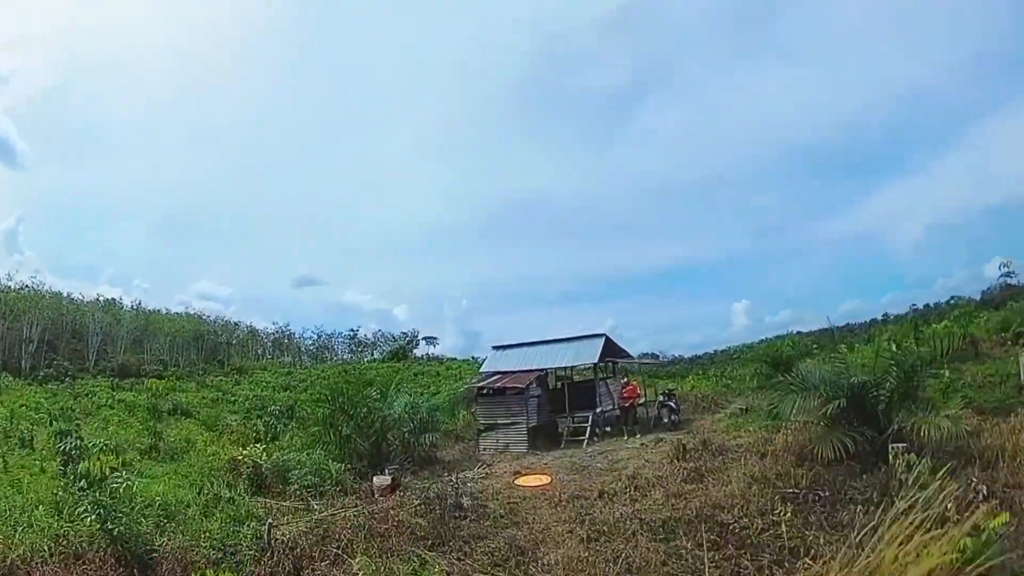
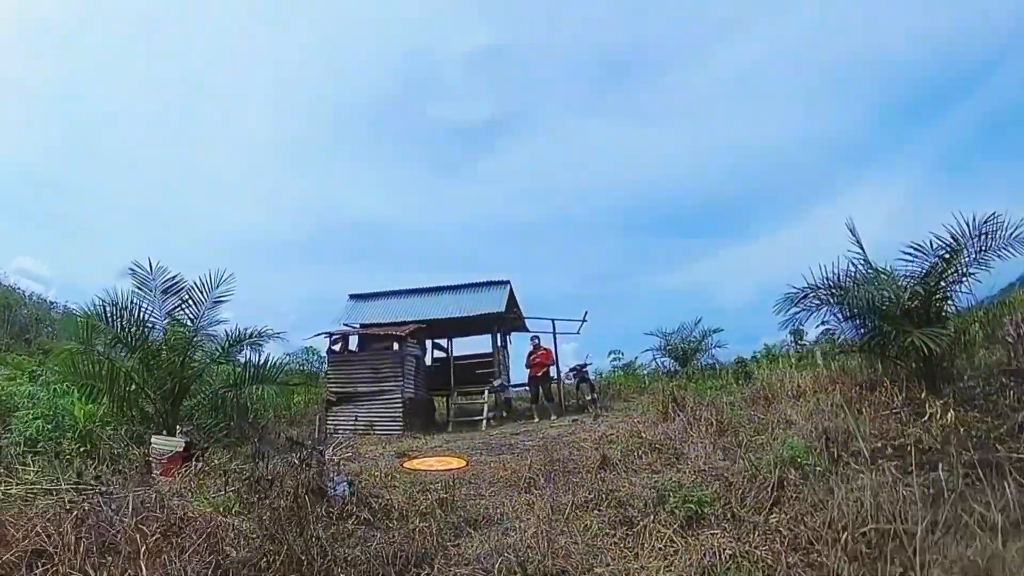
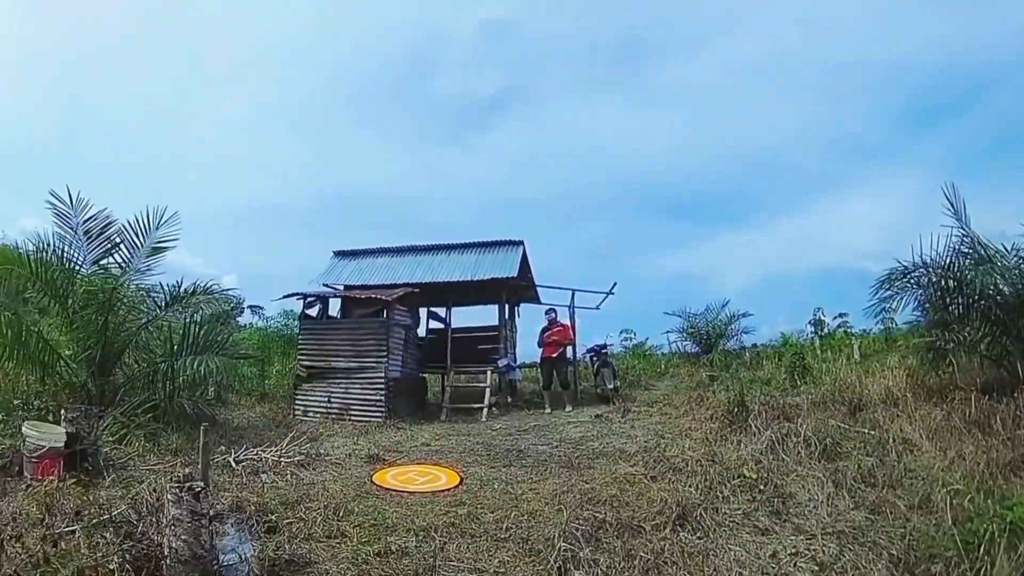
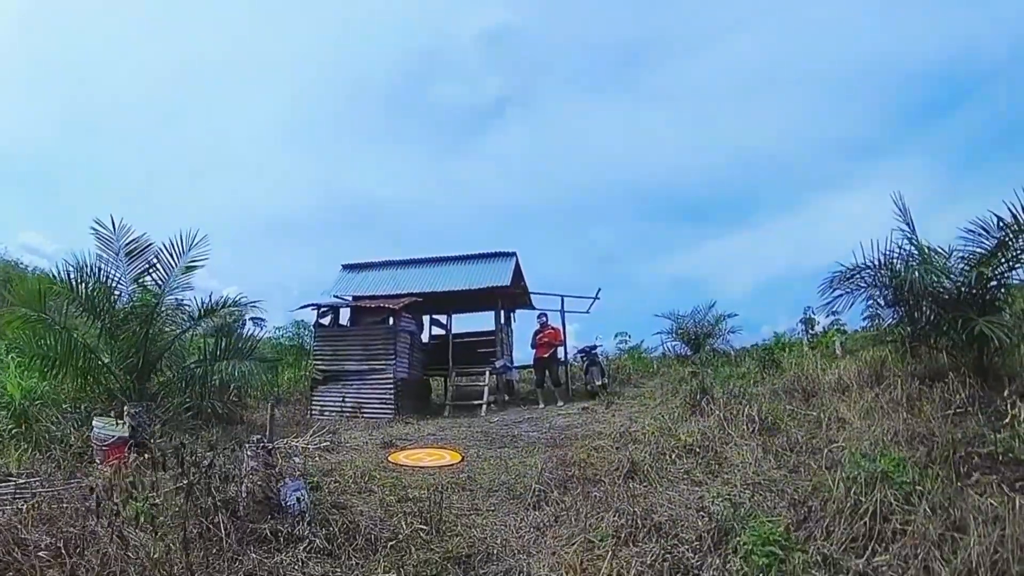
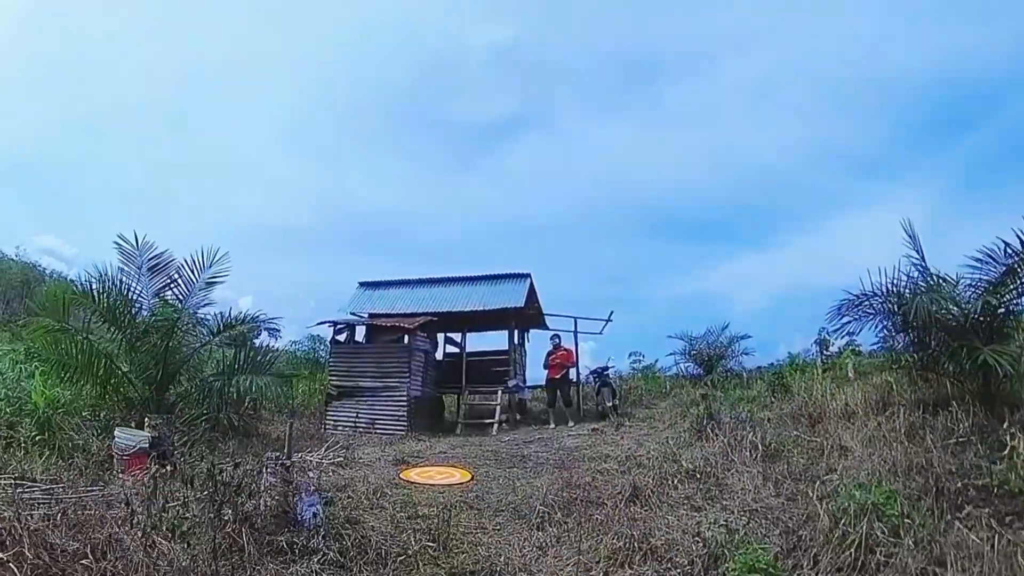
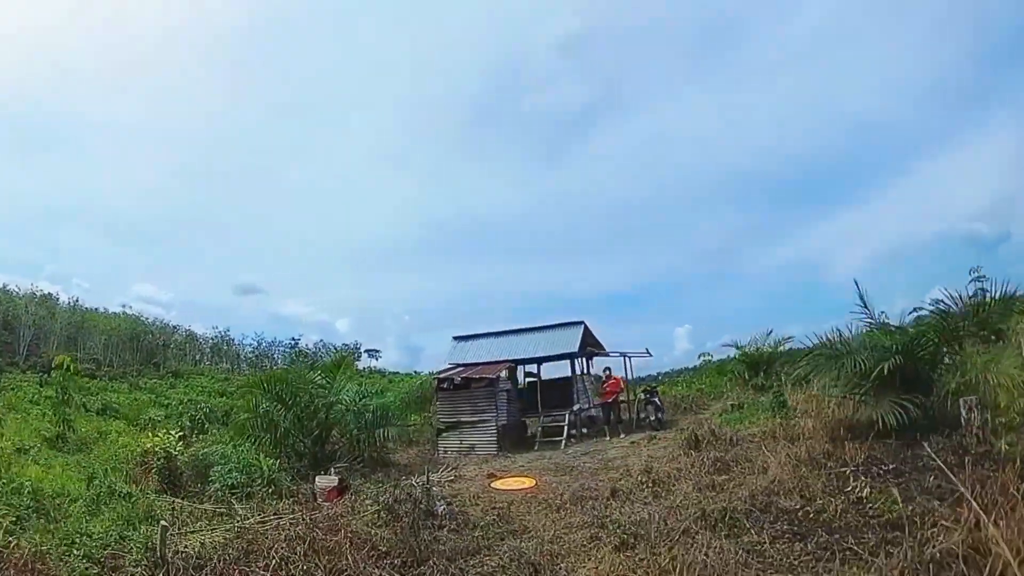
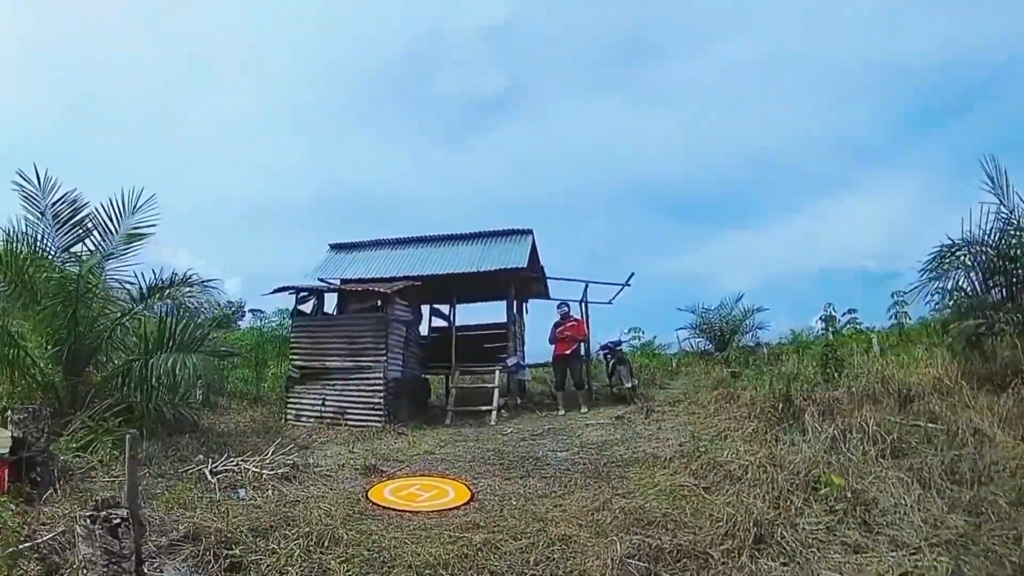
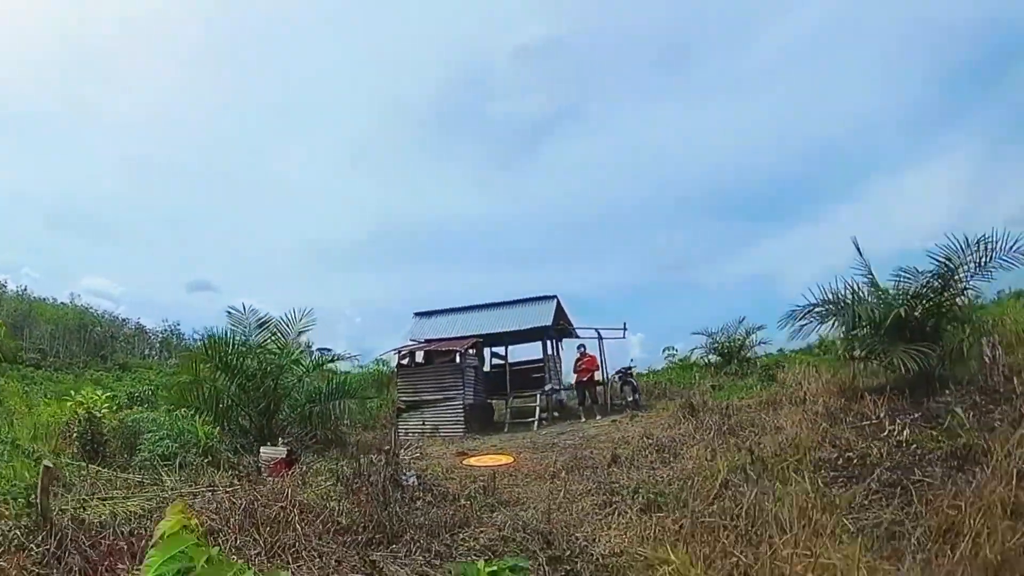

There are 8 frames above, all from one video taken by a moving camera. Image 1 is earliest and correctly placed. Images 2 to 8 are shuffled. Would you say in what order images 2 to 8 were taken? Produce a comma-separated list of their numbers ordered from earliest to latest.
6, 8, 2, 5, 4, 3, 7
